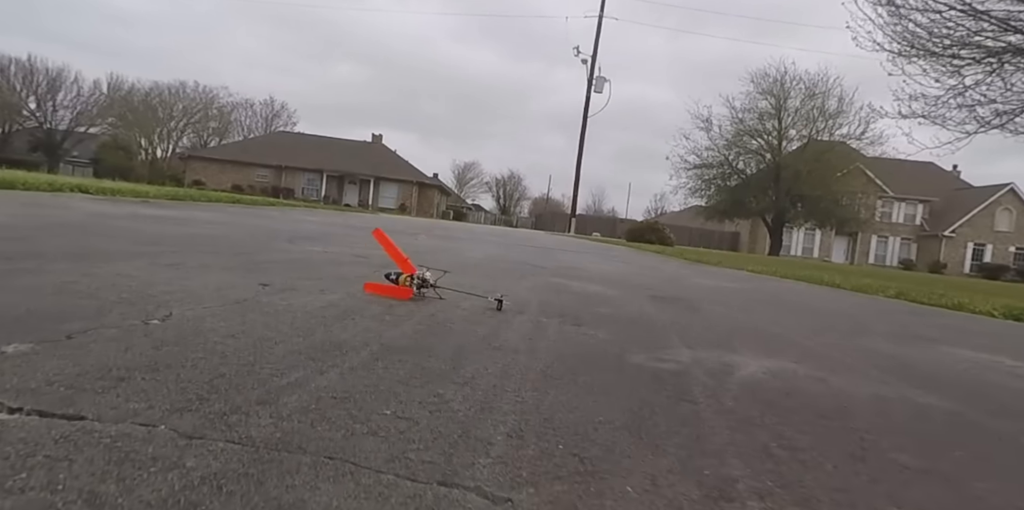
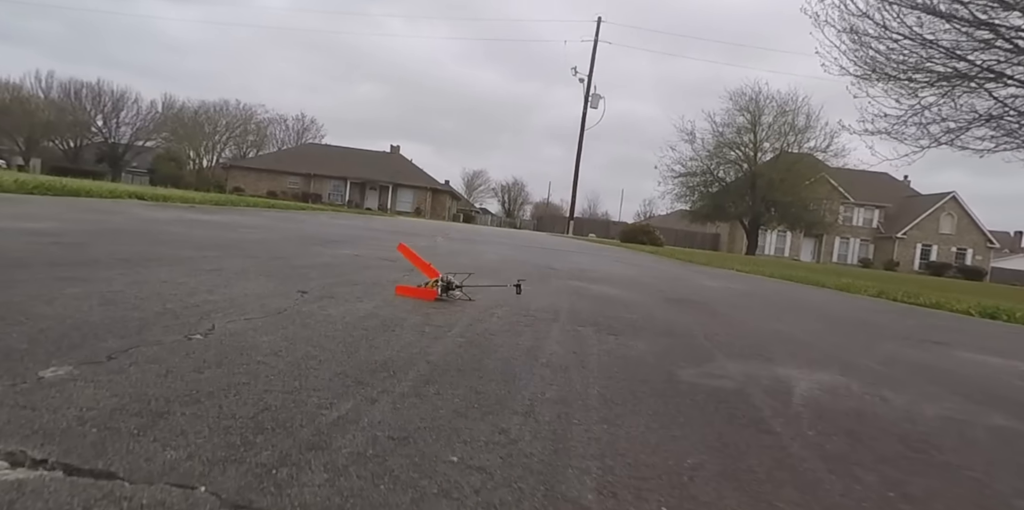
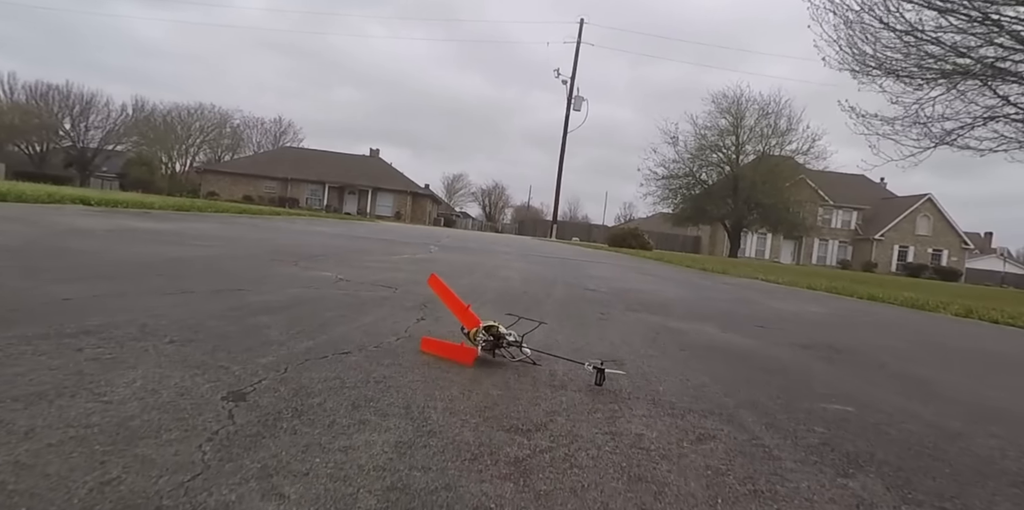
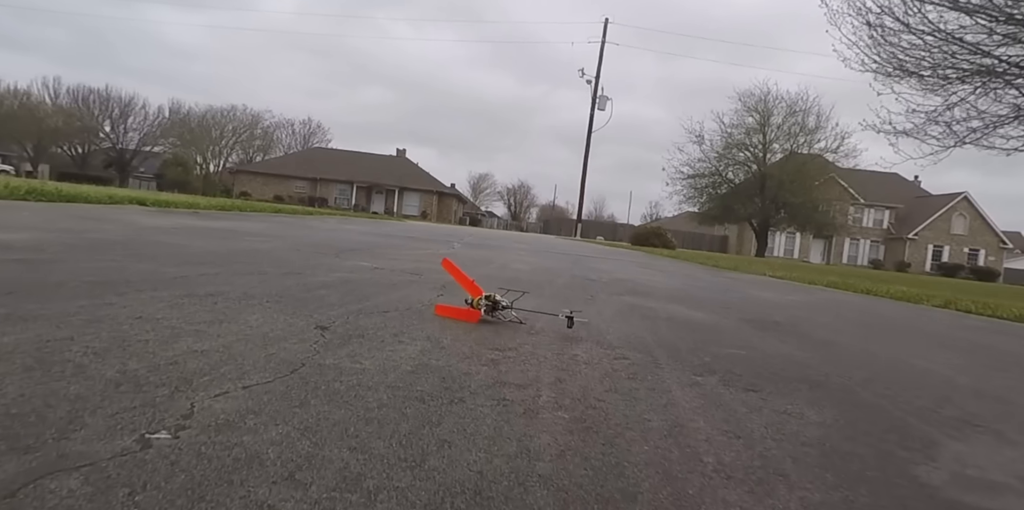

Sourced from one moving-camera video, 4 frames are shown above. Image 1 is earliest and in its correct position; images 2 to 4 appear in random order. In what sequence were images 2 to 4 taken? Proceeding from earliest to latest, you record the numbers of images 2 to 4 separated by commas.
2, 4, 3
